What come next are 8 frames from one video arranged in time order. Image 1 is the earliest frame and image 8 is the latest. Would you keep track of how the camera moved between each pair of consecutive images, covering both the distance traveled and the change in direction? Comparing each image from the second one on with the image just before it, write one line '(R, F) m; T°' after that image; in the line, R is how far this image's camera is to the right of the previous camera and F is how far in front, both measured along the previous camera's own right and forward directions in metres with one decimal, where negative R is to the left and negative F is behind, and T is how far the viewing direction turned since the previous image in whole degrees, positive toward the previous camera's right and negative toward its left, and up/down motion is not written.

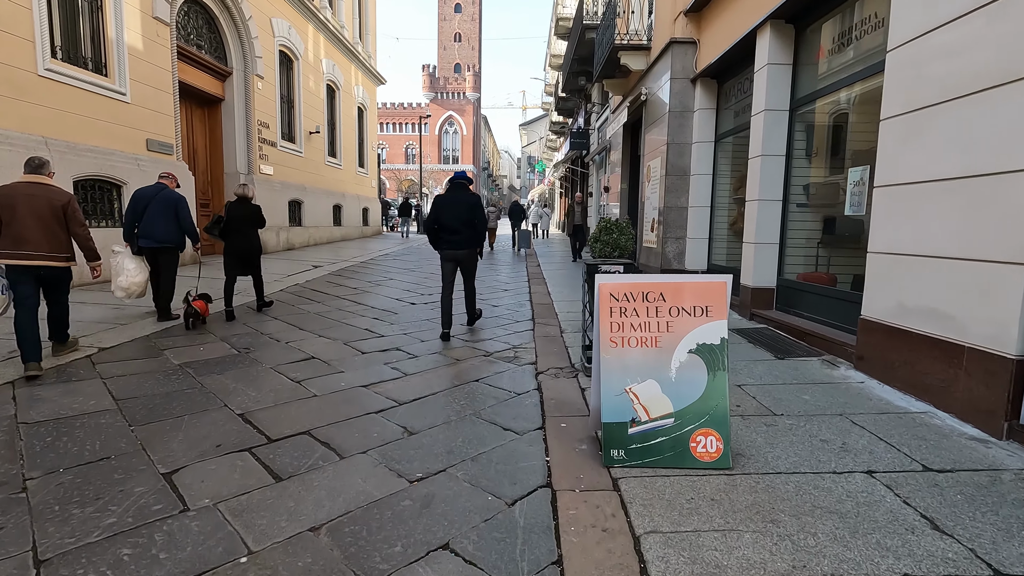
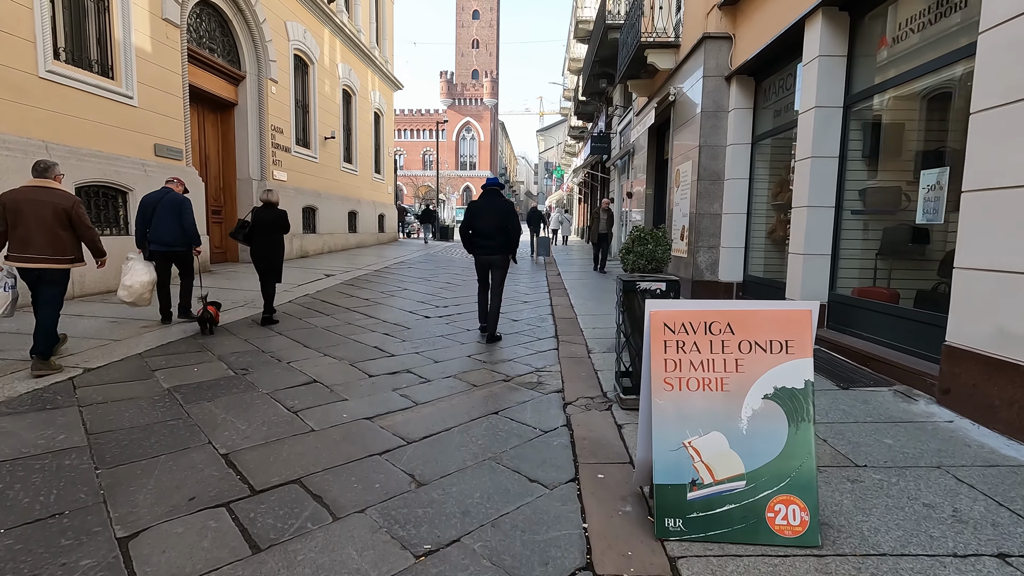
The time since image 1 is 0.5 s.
(-0.1, +0.5) m; -2°
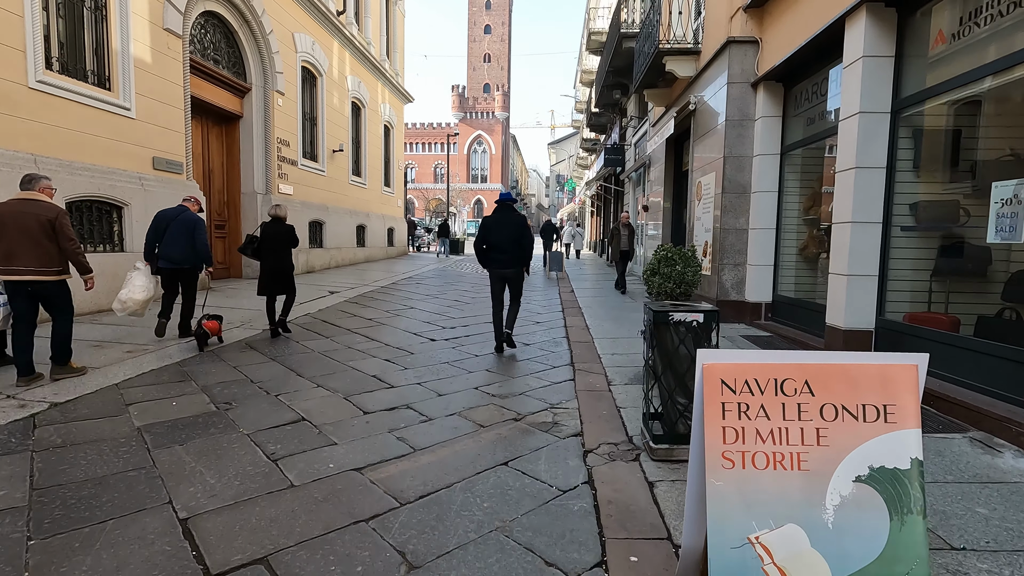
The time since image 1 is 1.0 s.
(0.0, +0.5) m; -1°
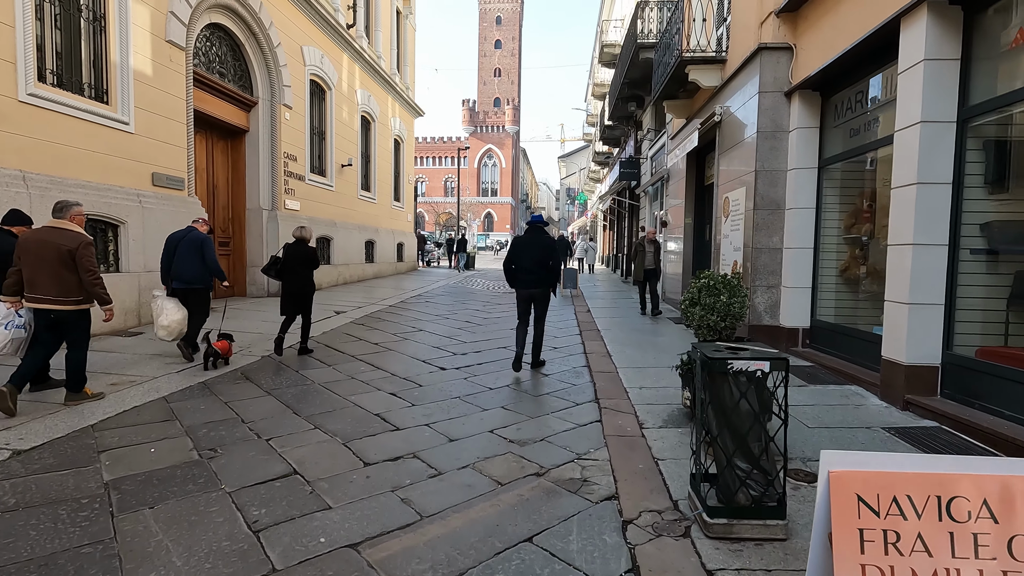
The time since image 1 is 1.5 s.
(-0.1, +0.5) m; -1°
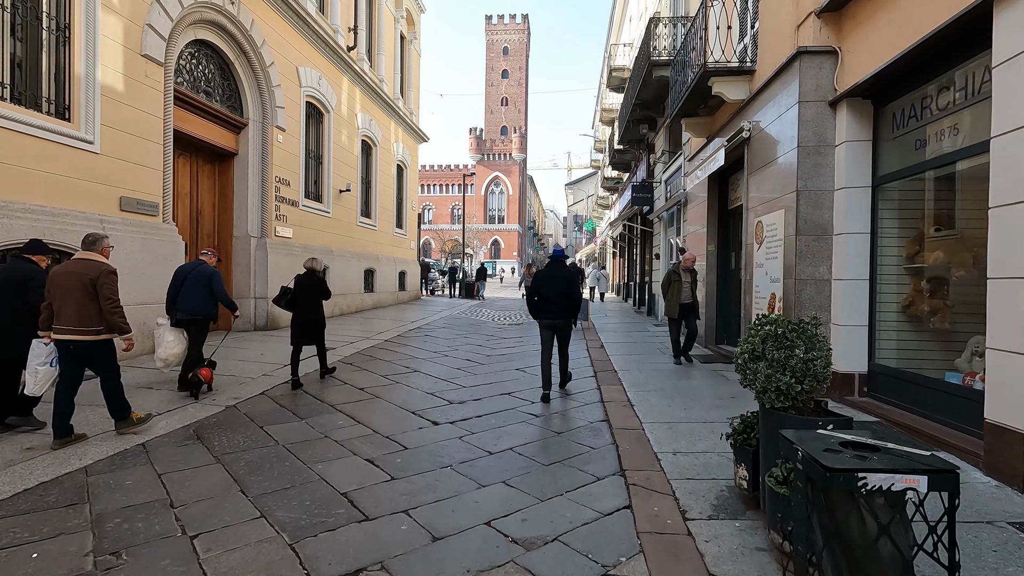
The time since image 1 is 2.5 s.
(0.0, +0.9) m; -1°
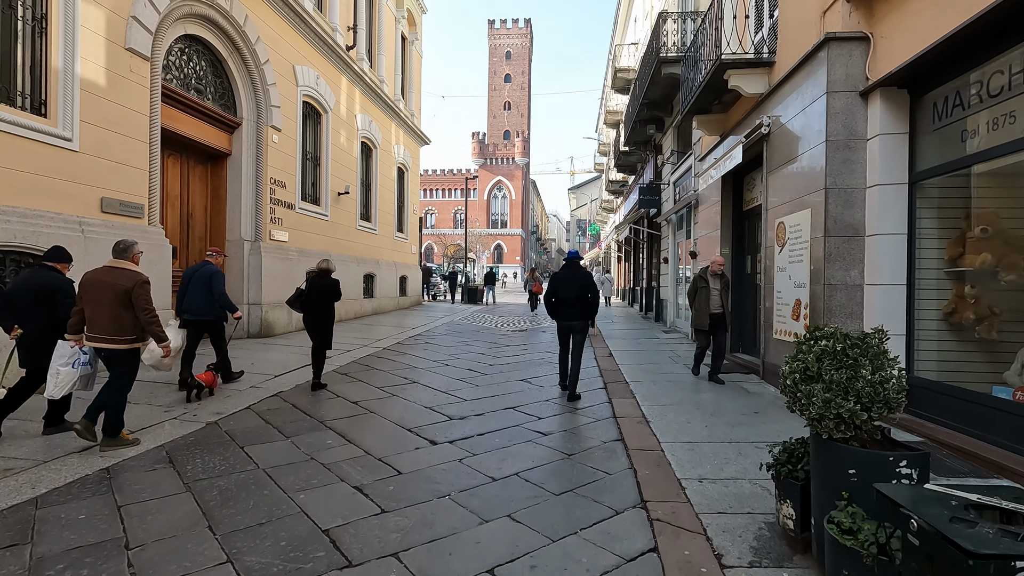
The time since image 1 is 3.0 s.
(0.0, +0.4) m; 0°
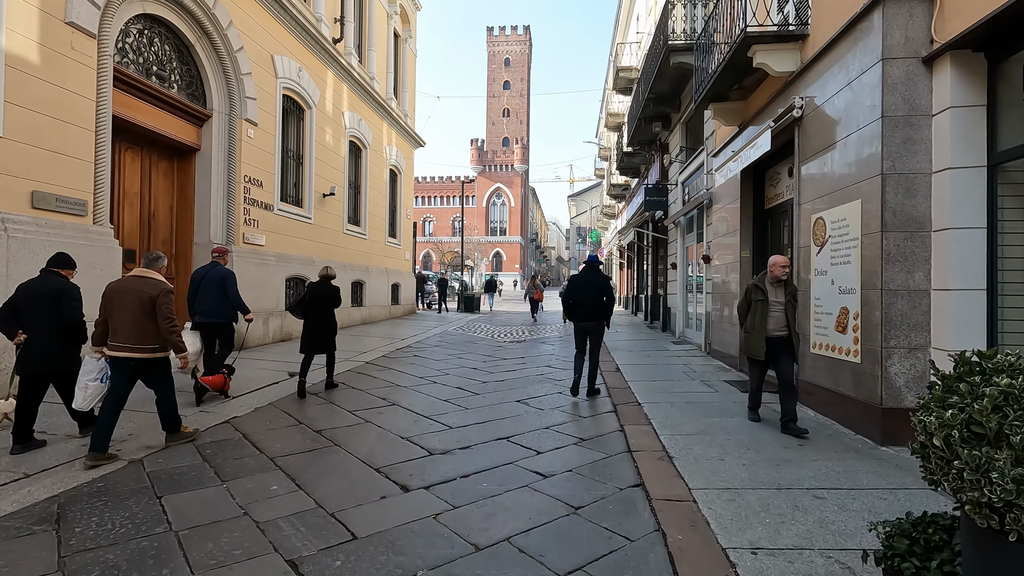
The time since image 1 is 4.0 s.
(+0.1, +0.9) m; 0°
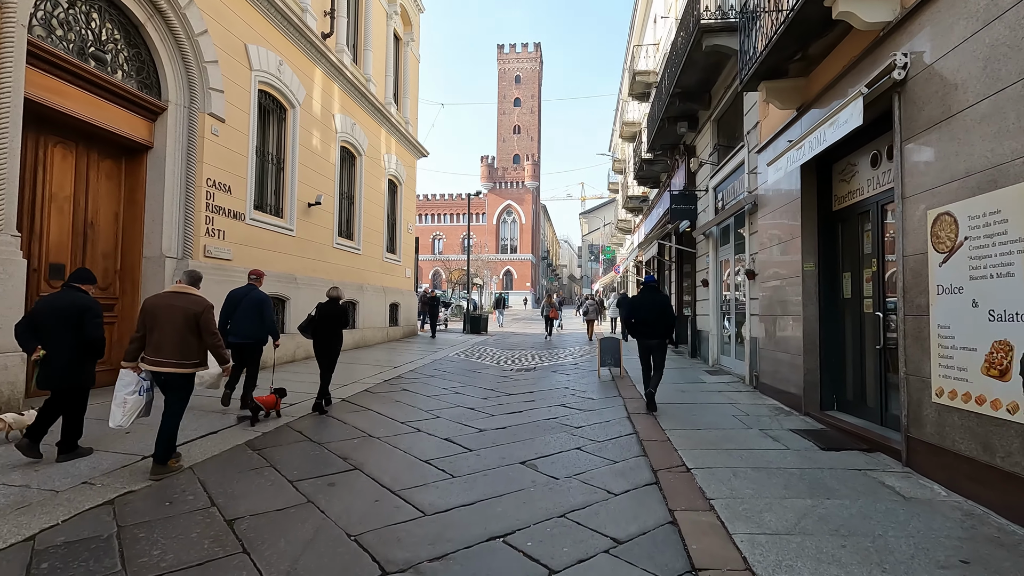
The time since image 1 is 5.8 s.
(+0.1, +1.5) m; -1°
